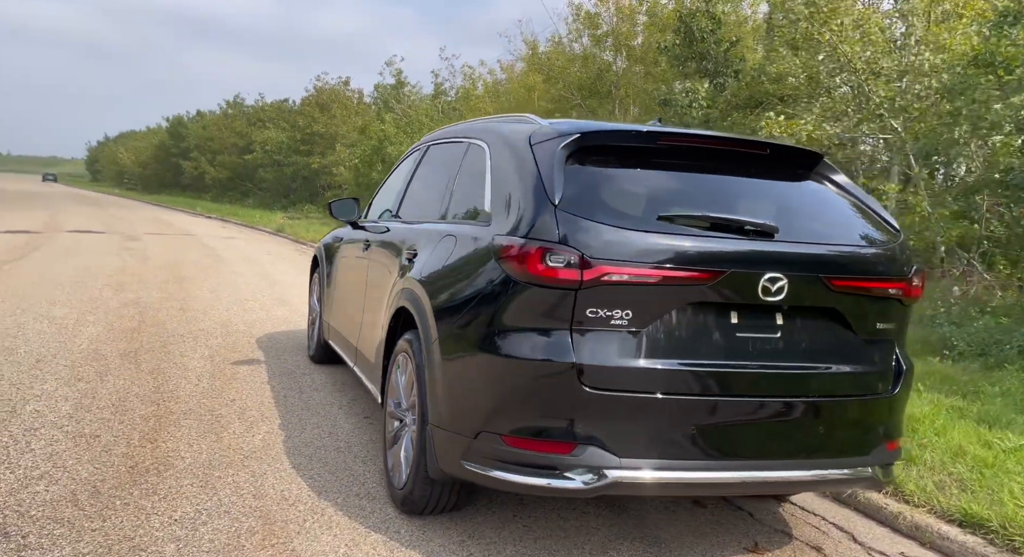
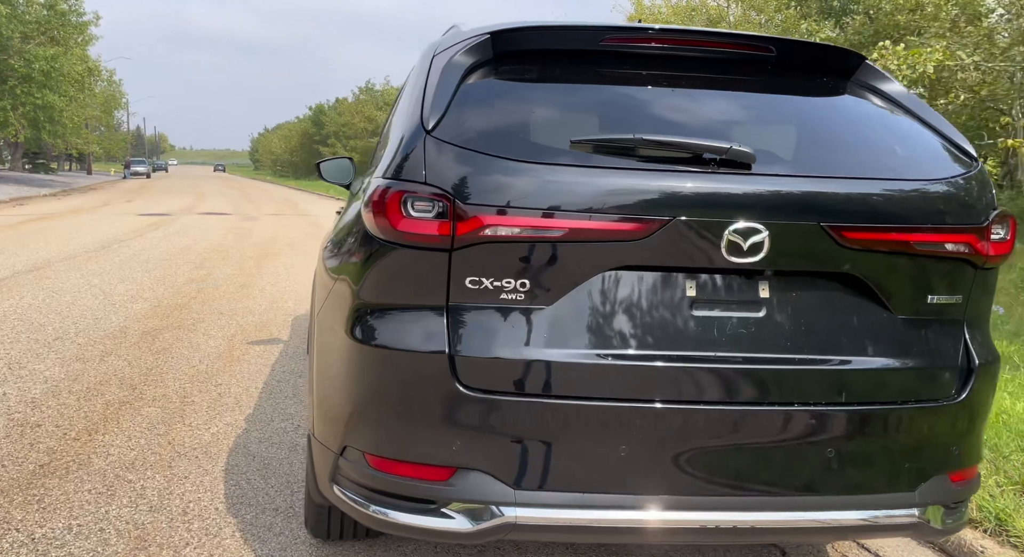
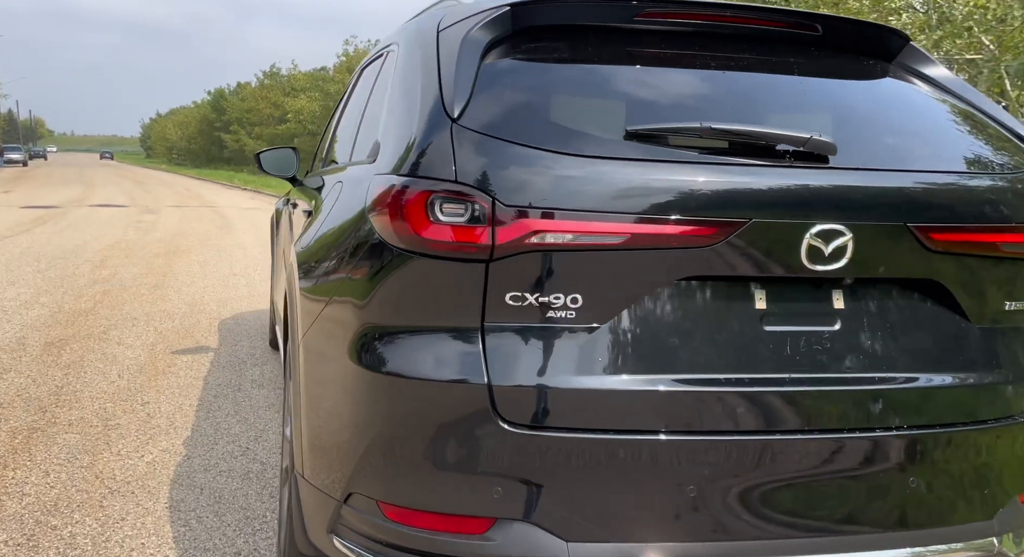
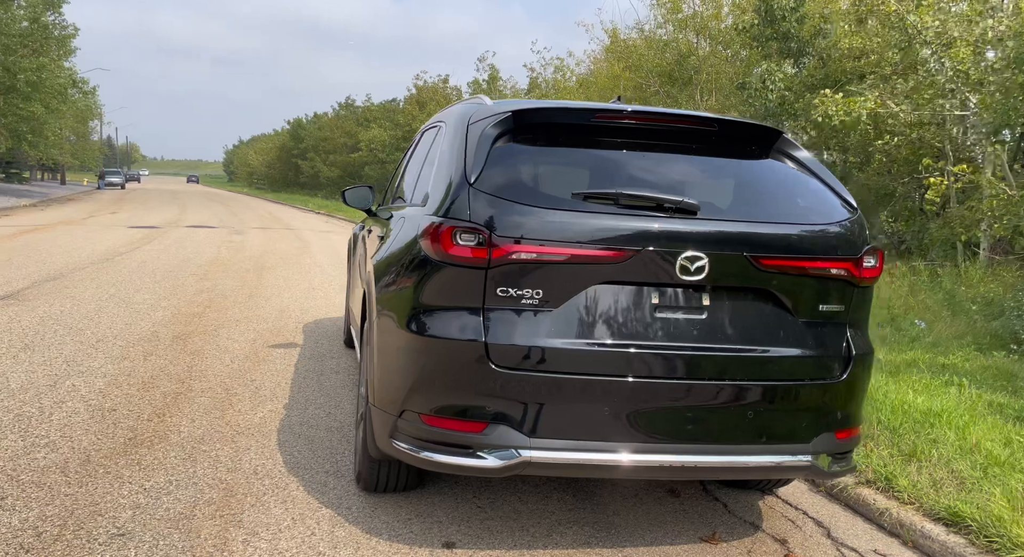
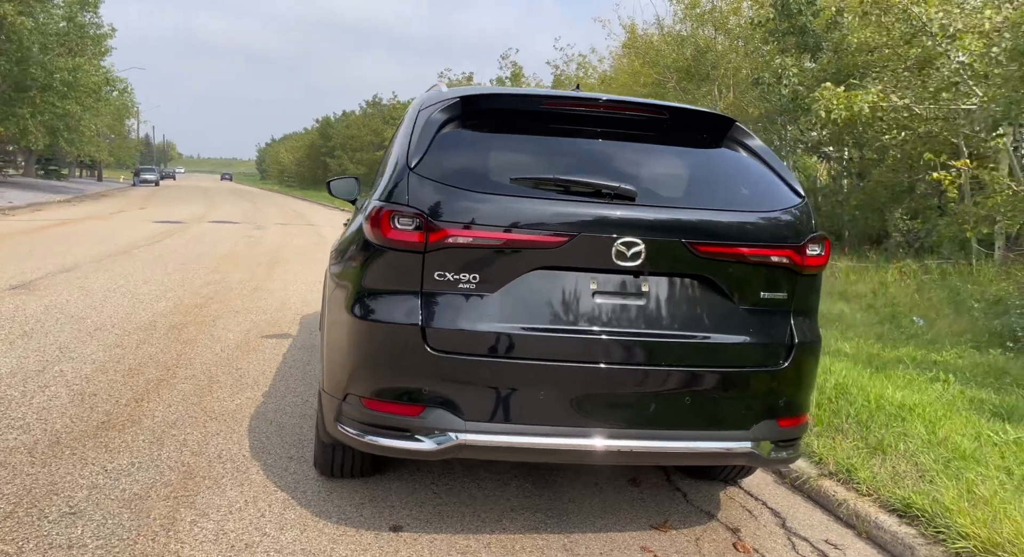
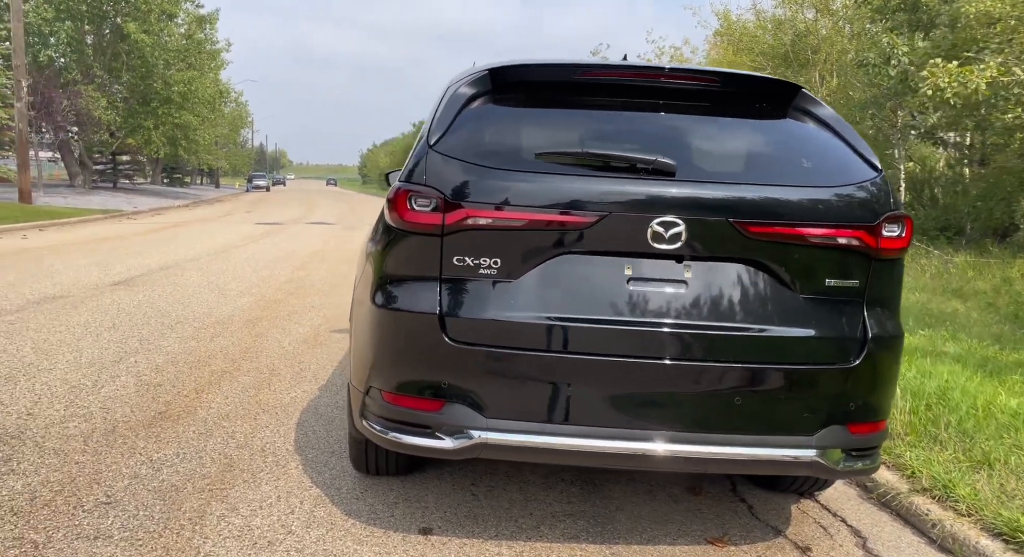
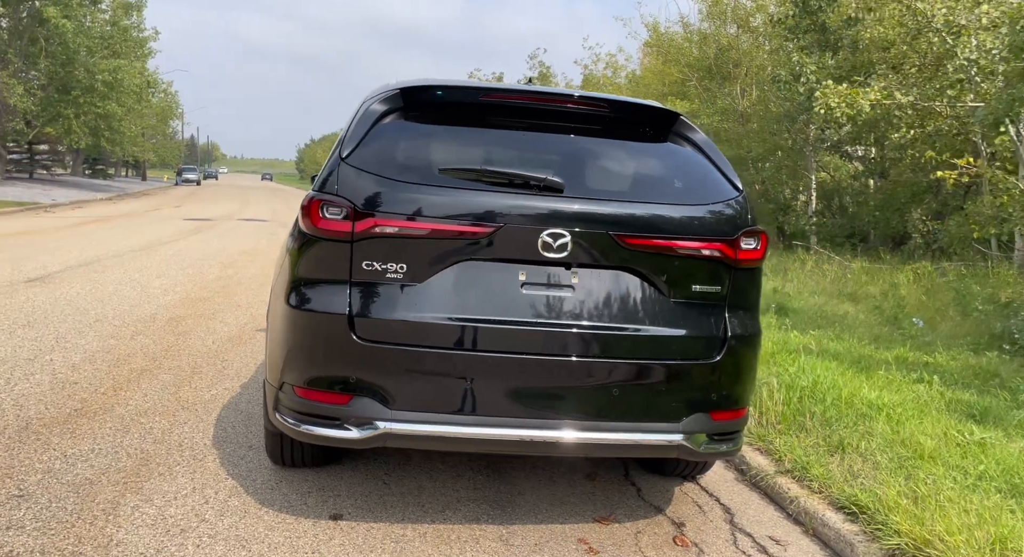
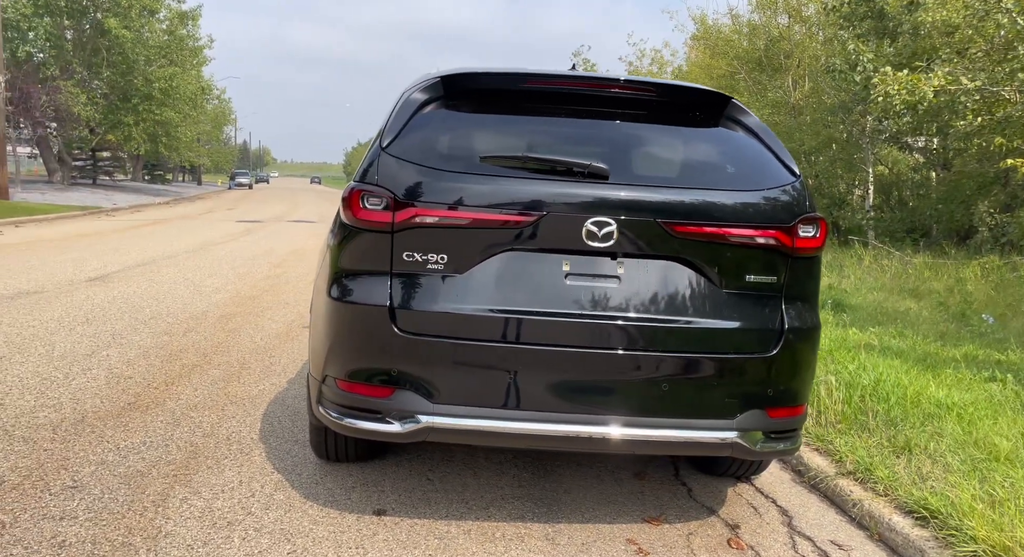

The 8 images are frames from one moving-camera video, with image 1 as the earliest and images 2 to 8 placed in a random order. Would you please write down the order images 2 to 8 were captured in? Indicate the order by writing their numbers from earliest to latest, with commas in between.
4, 5, 7, 8, 6, 2, 3
